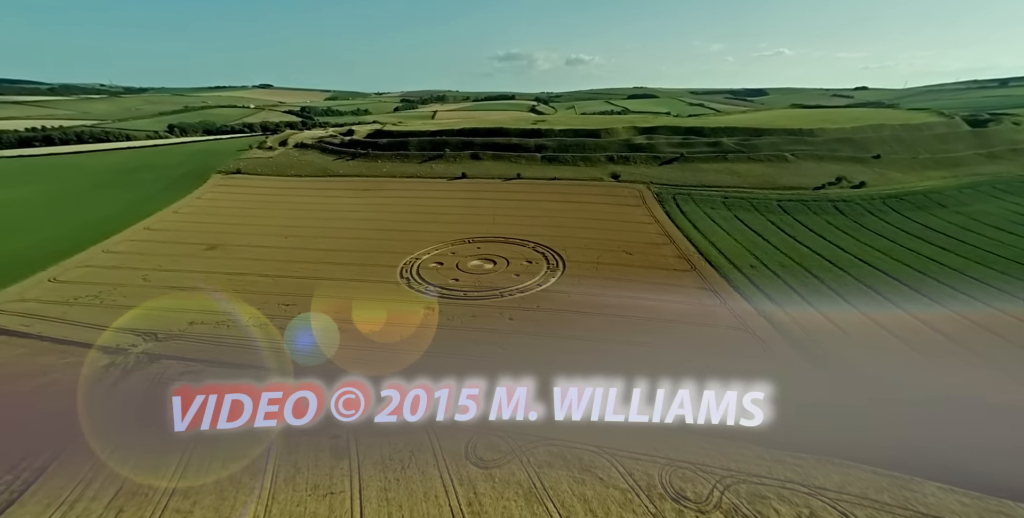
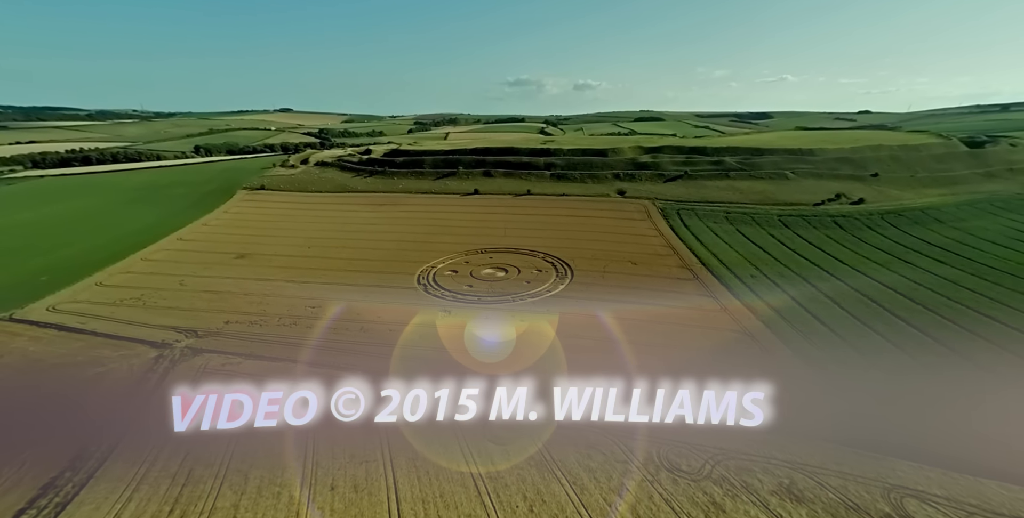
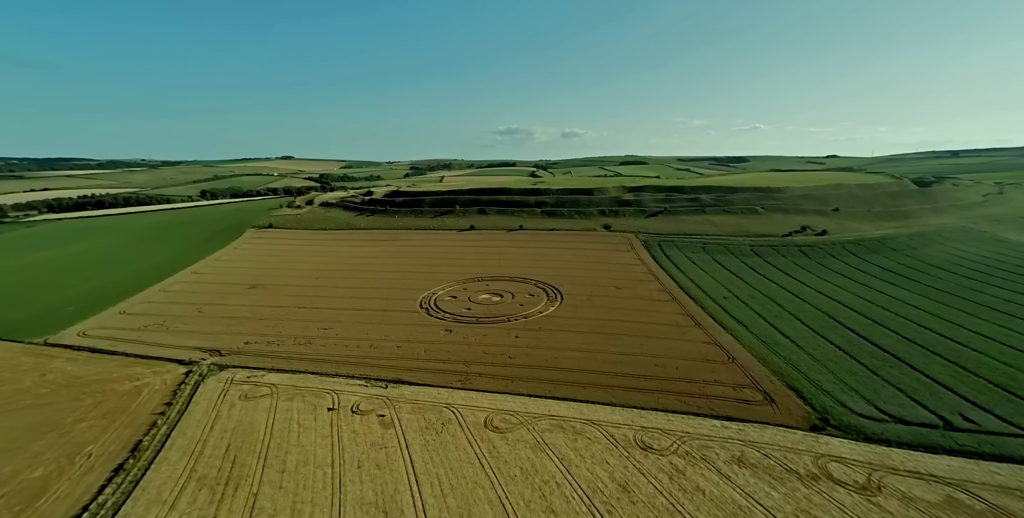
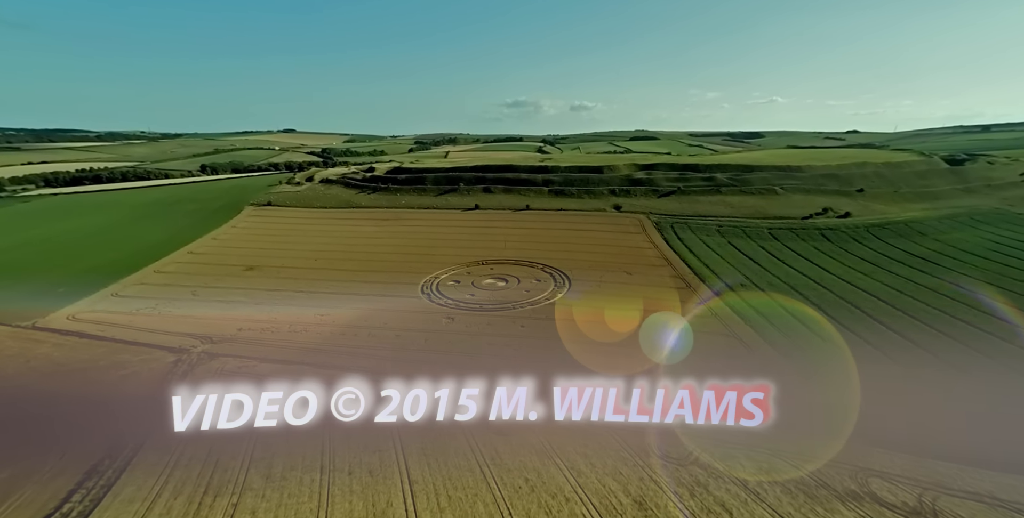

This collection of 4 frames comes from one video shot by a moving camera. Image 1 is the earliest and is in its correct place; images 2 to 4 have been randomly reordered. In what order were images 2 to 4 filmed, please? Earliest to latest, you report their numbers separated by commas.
2, 4, 3
